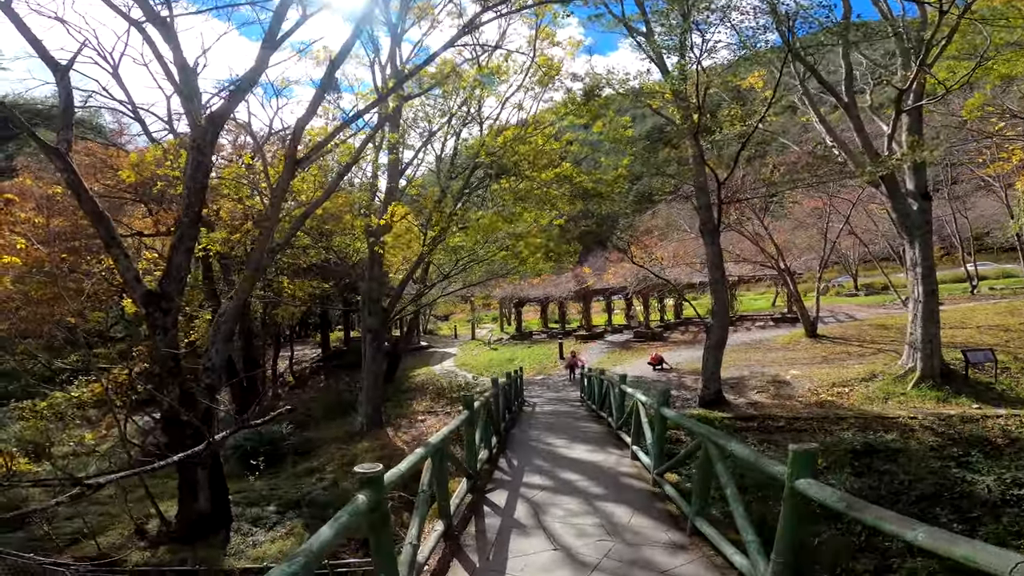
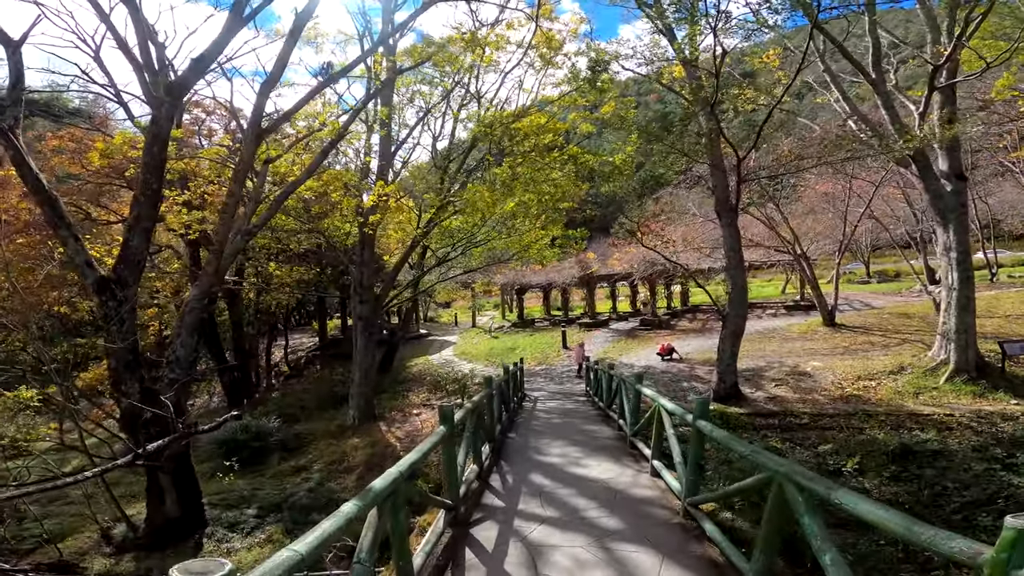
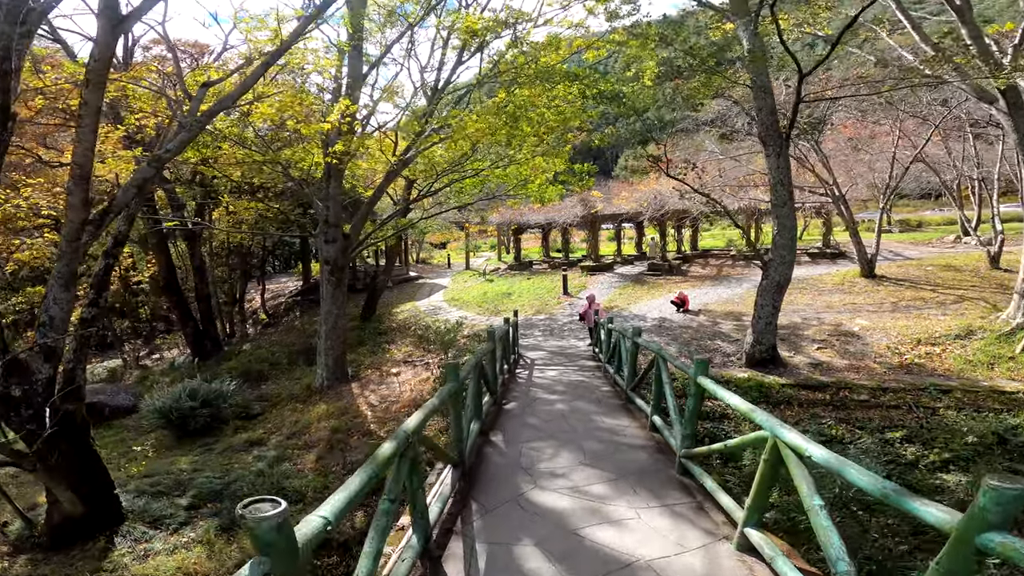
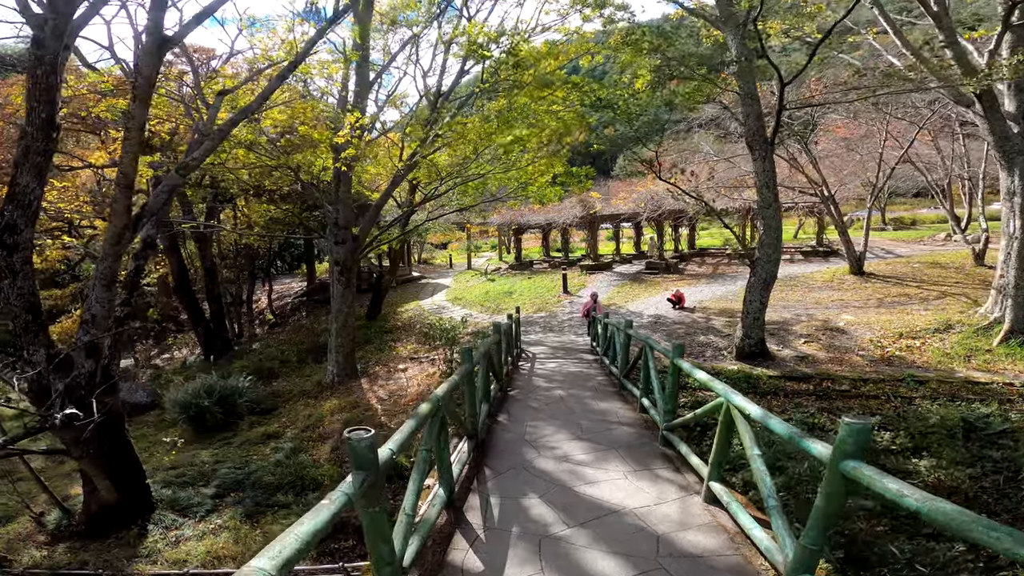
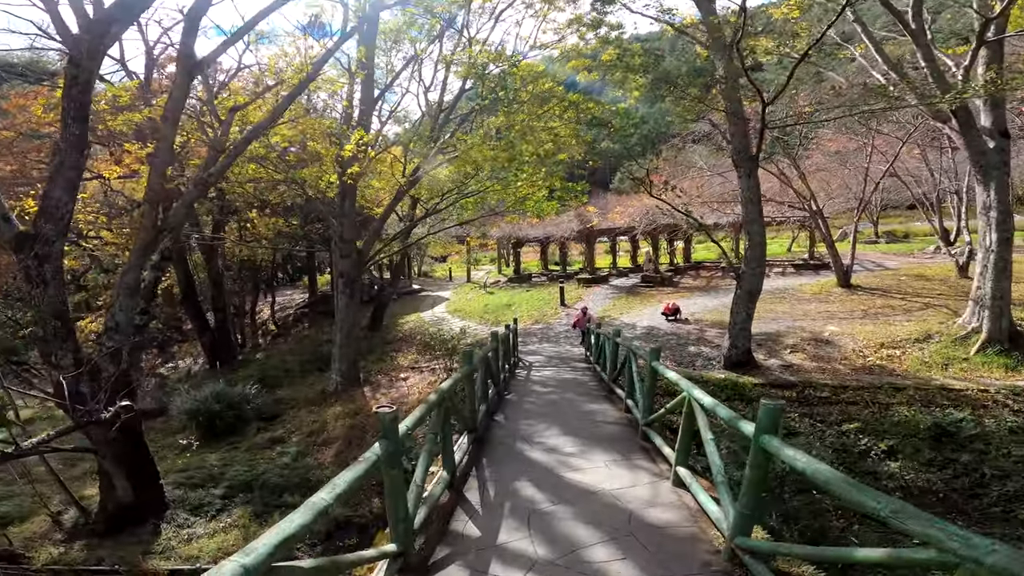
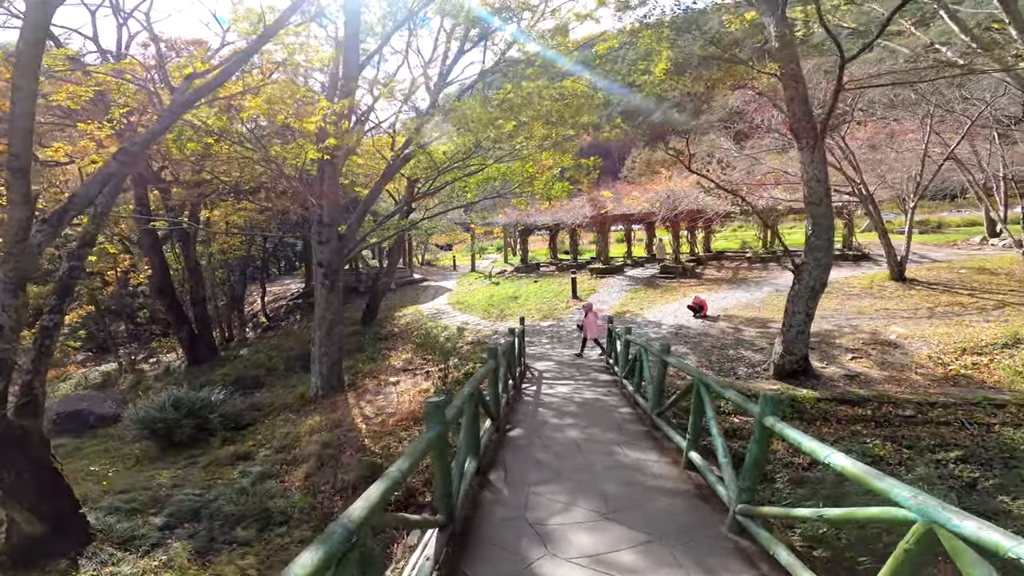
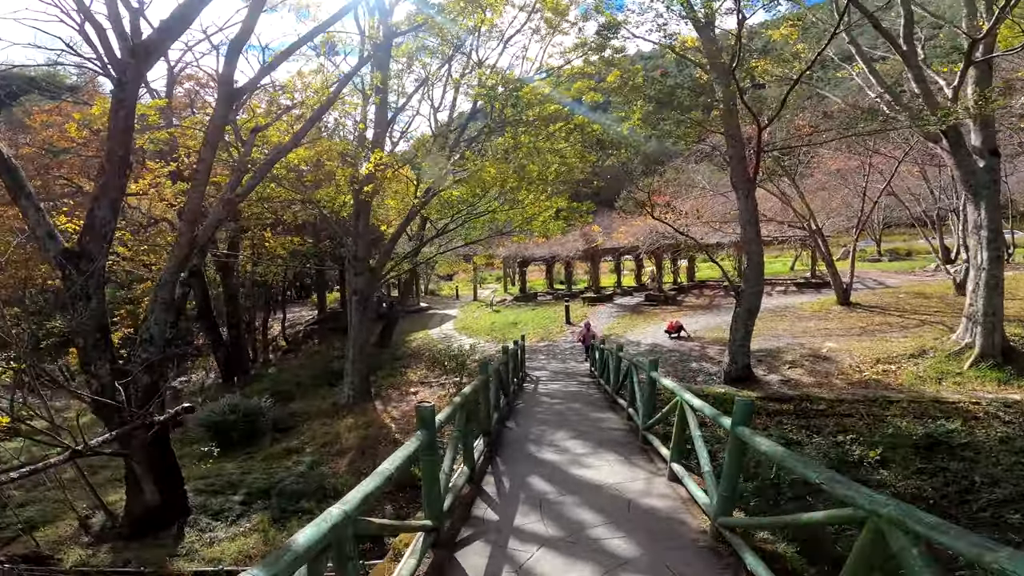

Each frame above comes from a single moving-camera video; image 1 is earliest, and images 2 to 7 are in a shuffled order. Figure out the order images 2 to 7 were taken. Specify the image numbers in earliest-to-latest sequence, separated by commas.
2, 7, 5, 4, 3, 6
